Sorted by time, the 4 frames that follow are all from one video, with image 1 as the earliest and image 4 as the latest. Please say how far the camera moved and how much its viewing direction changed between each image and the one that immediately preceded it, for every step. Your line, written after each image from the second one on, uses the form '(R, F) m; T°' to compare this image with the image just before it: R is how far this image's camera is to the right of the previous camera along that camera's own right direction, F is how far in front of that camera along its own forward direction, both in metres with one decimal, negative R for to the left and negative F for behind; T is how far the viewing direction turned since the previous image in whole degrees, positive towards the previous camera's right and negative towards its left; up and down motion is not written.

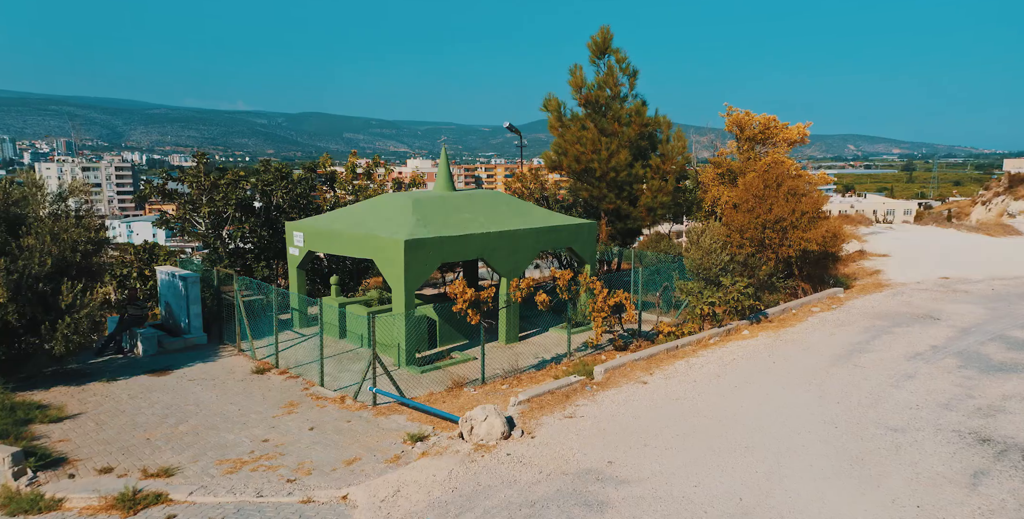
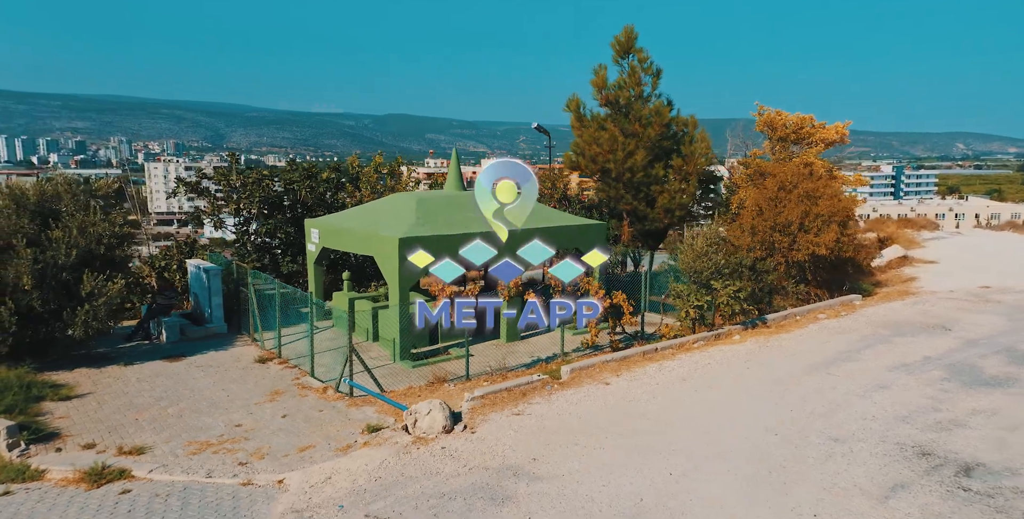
(+1.1, -0.1) m; -5°
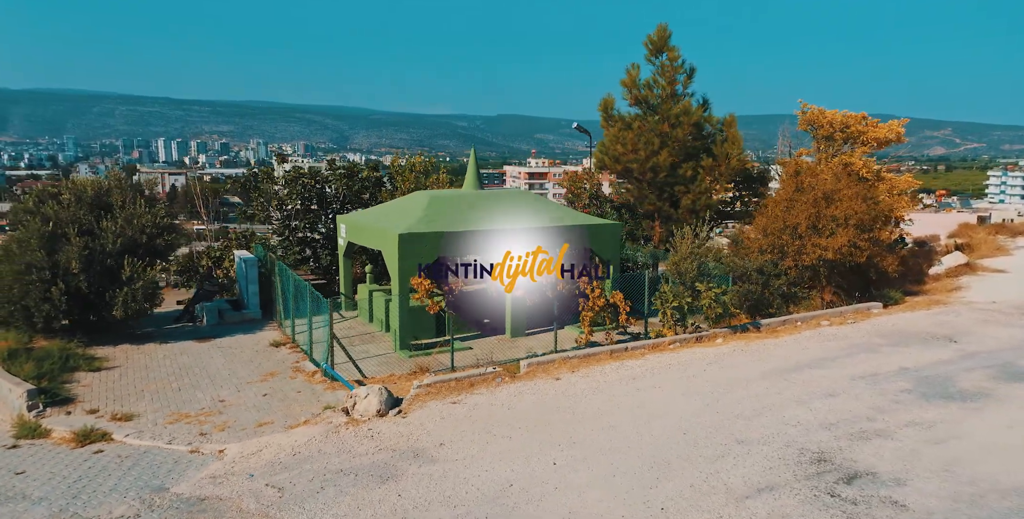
(+1.5, -0.2) m; -7°
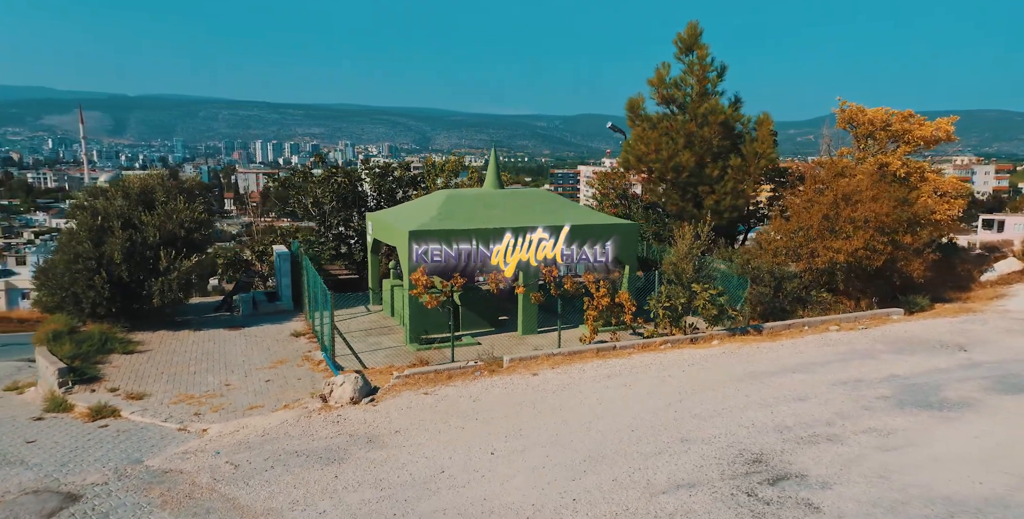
(+1.0, -0.2) m; -5°
